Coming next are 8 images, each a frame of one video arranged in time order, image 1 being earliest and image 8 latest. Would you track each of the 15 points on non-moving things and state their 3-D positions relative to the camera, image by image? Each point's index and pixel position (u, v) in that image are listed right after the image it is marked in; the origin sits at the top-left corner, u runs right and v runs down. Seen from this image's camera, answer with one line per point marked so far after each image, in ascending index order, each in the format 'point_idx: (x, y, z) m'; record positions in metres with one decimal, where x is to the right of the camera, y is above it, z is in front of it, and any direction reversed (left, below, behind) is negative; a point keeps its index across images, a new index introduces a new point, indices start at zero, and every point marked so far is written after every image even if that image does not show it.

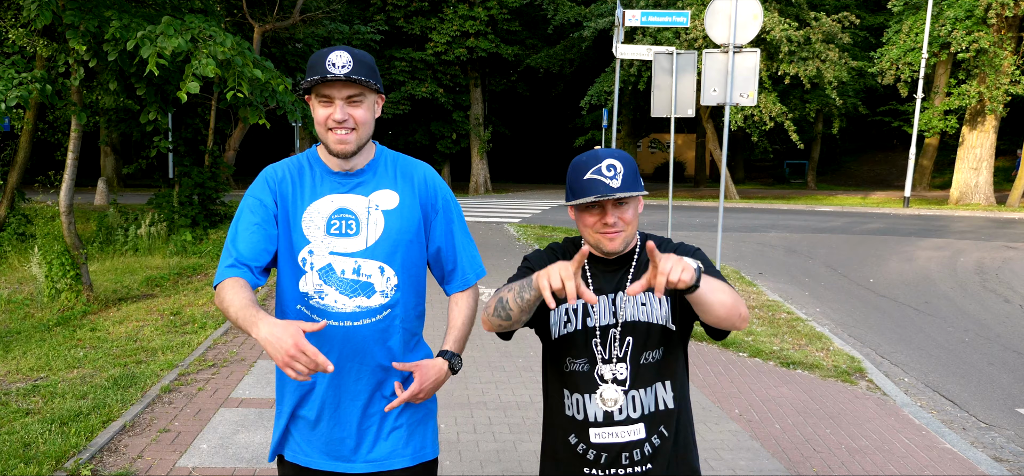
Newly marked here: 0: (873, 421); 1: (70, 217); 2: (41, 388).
0: (+2.6, -1.3, +5.5) m
1: (-5.2, +0.3, +9.0) m
2: (-3.5, -1.1, +5.6) m
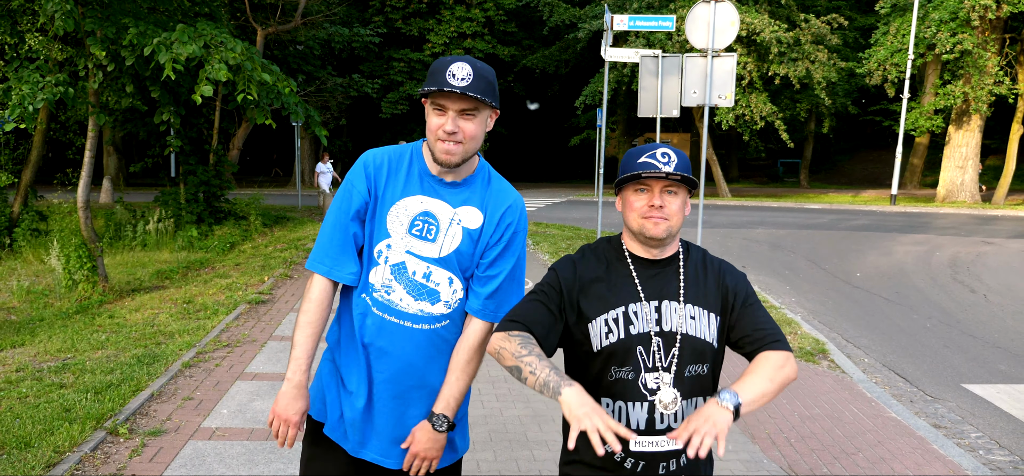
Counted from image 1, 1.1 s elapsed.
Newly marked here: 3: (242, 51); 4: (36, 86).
0: (+2.5, -1.2, +6.0) m
1: (-5.3, +0.3, +9.5) m
2: (-3.6, -1.0, +6.2) m
3: (-2.9, +2.0, +8.1) m
4: (-4.9, +1.6, +7.8) m
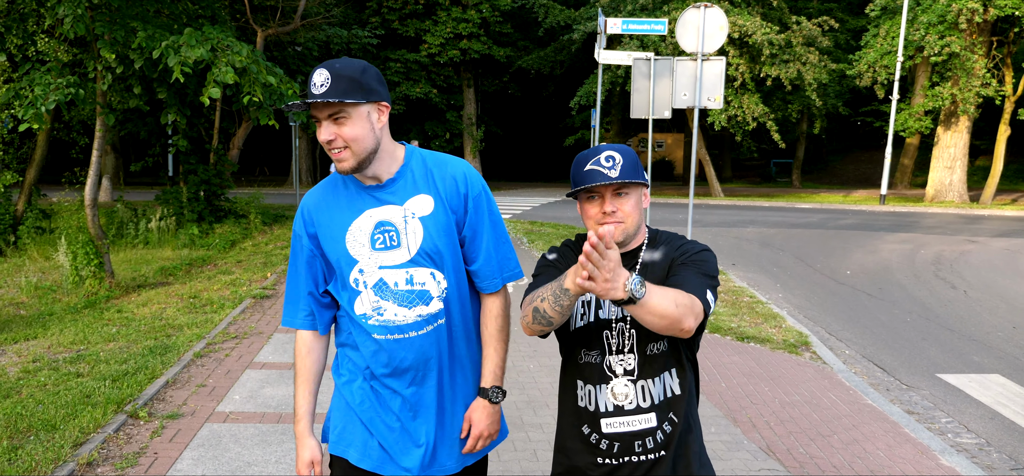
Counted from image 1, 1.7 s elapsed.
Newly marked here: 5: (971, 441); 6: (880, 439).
0: (+2.5, -1.2, +6.4) m
1: (-5.4, +0.4, +9.8) m
2: (-3.6, -1.0, +6.4) m
3: (-2.9, +2.0, +8.4) m
4: (-4.9, +1.6, +8.1) m
5: (+3.3, -1.4, +5.4) m
6: (+2.5, -1.4, +5.2) m
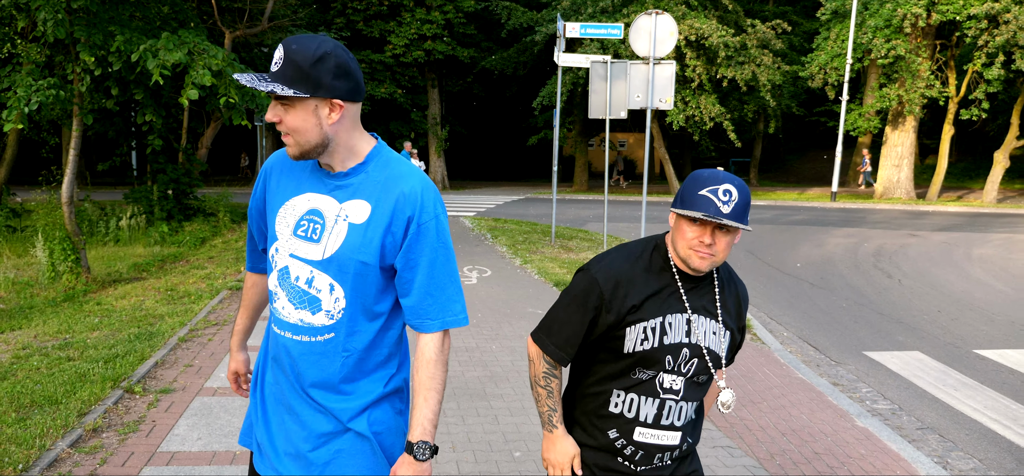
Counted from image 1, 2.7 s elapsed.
0: (+2.1, -1.1, +7.0) m
1: (-5.9, +0.4, +10.1) m
2: (-4.0, -0.9, +6.8) m
3: (-3.3, +2.1, +8.8) m
4: (-5.3, +1.6, +8.4) m
5: (+3.0, -1.3, +6.0) m
6: (+2.3, -1.3, +5.8) m
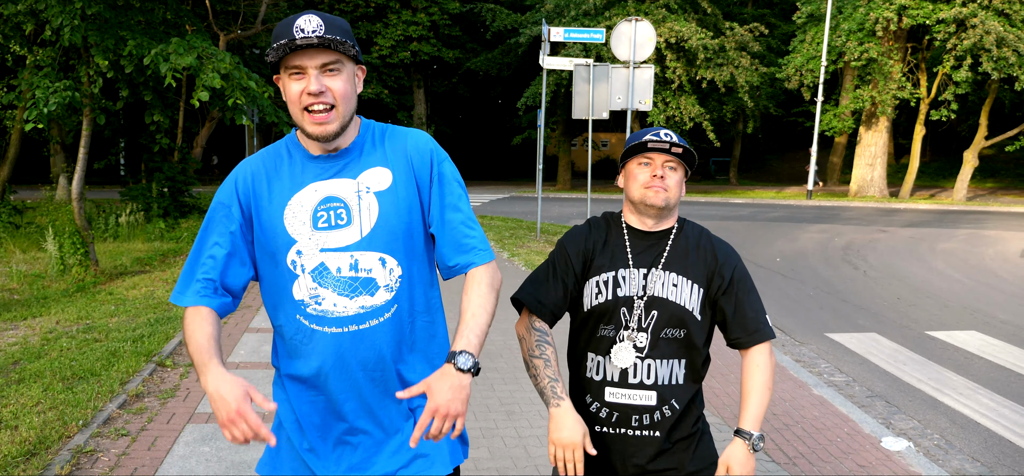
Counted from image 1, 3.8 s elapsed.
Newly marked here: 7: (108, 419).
0: (+2.1, -1.0, +7.7) m
1: (-6.0, +0.5, +10.5) m
2: (-4.0, -0.9, +7.3) m
3: (-3.5, +2.2, +9.3) m
4: (-5.5, +1.7, +8.9) m
5: (+2.9, -1.2, +6.7) m
6: (+2.2, -1.2, +6.5) m
7: (-2.4, -1.1, +4.5) m
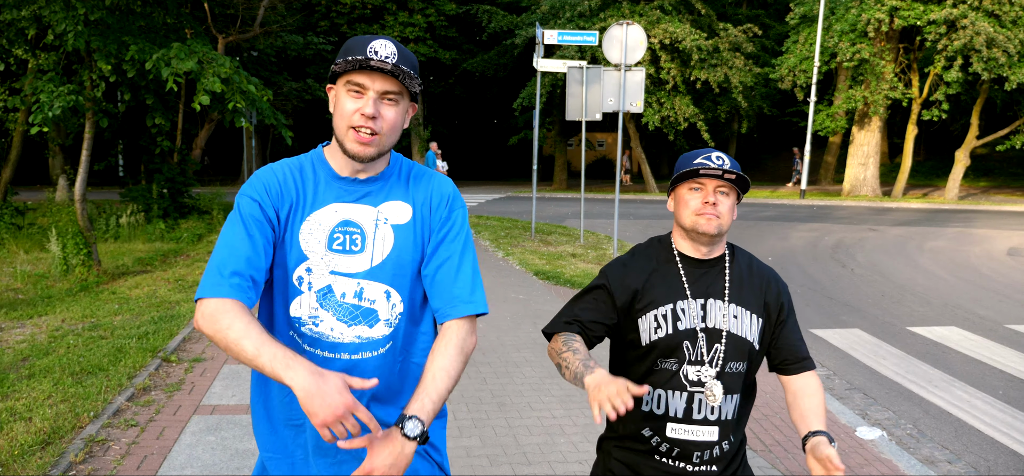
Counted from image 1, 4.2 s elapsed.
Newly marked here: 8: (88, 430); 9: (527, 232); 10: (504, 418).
0: (+2.0, -1.0, +7.9) m
1: (-6.1, +0.5, +10.8) m
2: (-4.1, -0.9, +7.5) m
3: (-3.6, +2.2, +9.5) m
4: (-5.6, +1.7, +9.1) m
5: (+2.9, -1.2, +6.9) m
6: (+2.1, -1.2, +6.7) m
7: (-2.5, -1.1, +4.8) m
8: (-2.5, -1.1, +4.4) m
9: (+0.3, +0.1, +15.8) m
10: (-0.1, -1.2, +5.1) m
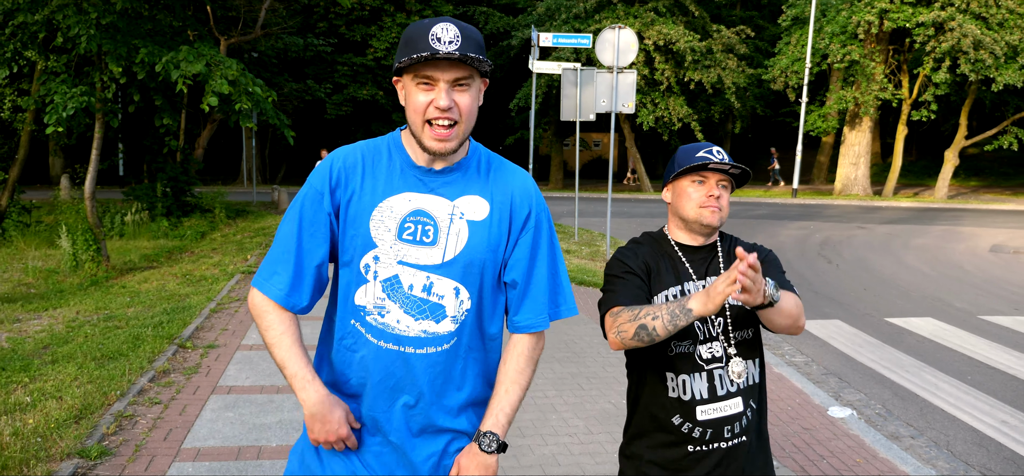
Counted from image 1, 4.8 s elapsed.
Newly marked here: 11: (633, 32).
0: (+1.9, -1.0, +8.3) m
1: (-6.2, +0.5, +11.1) m
2: (-4.2, -0.8, +7.9) m
3: (-3.6, +2.2, +9.9) m
4: (-5.6, +1.8, +9.4) m
5: (+2.8, -1.2, +7.3) m
6: (+2.1, -1.1, +7.1) m
7: (-2.5, -1.0, +5.1) m
8: (-2.5, -1.1, +4.8) m
9: (+0.2, +0.2, +16.2) m
10: (-0.1, -1.2, +5.5) m
11: (+1.8, +3.1, +11.5) m
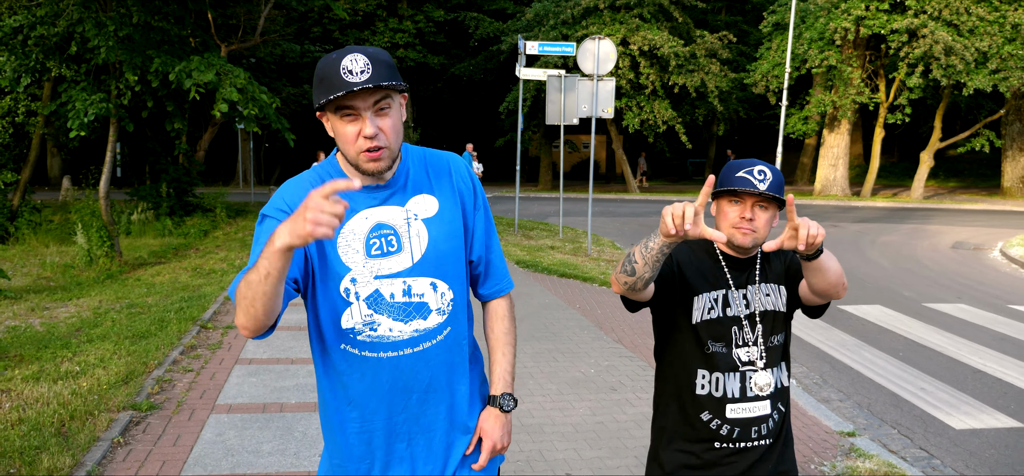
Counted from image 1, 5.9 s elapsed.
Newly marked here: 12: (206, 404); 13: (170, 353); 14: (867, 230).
0: (+1.8, -0.9, +9.1) m
1: (-6.4, +0.6, +11.9) m
2: (-4.3, -0.8, +8.7) m
3: (-3.8, +2.3, +10.7) m
4: (-5.8, +1.8, +10.2) m
5: (+2.7, -1.1, +8.2) m
6: (+1.9, -1.1, +8.0) m
7: (-2.6, -1.0, +5.9) m
8: (-2.6, -1.0, +5.6) m
9: (0.0, +0.2, +17.0) m
10: (-0.2, -1.1, +6.3) m
11: (+1.6, +3.2, +12.3) m
12: (-2.0, -1.1, +5.0) m
13: (-2.8, -0.9, +6.1) m
14: (+9.0, +0.2, +19.2) m
